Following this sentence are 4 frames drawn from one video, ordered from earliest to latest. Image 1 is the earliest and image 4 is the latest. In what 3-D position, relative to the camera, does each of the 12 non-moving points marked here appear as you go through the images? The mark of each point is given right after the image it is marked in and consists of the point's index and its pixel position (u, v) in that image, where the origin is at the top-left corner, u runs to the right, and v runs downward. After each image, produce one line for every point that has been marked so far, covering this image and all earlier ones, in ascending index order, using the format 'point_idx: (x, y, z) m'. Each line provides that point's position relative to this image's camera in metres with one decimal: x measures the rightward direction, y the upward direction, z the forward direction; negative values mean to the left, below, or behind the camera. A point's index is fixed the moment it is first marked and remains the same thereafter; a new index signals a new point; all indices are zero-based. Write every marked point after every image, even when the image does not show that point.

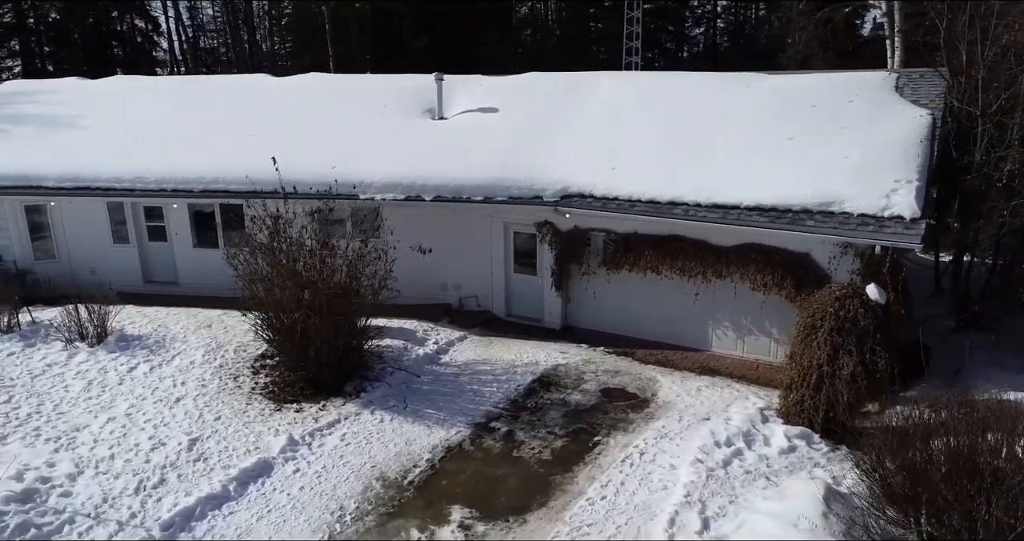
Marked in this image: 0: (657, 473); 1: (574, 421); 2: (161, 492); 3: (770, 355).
0: (+1.6, -2.2, +7.8) m
1: (+0.8, -1.9, +9.0) m
2: (-3.6, -2.3, +7.5) m
3: (+3.8, -1.2, +10.6) m
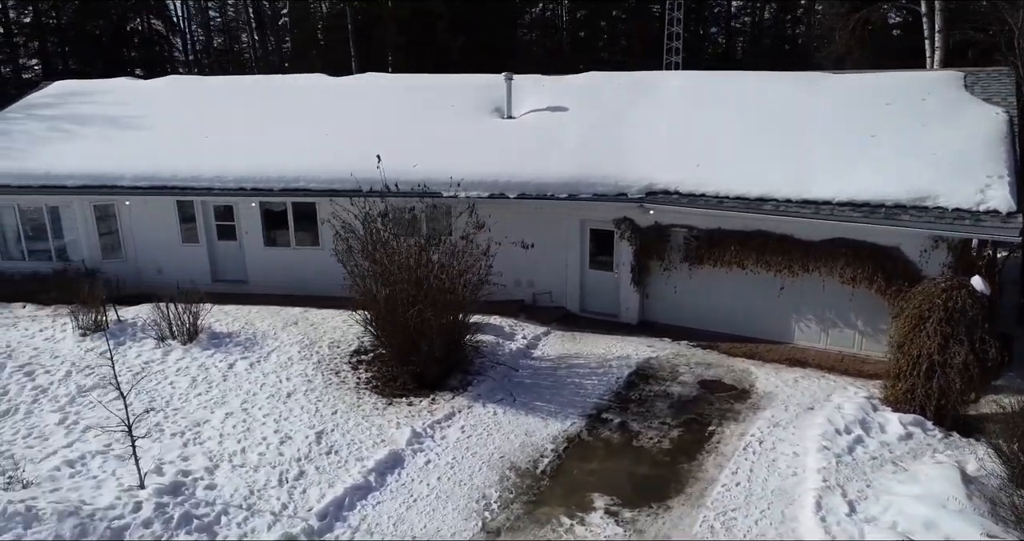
0: (+3.0, -2.1, +8.0) m
1: (+2.2, -1.8, +9.3) m
2: (-2.2, -2.3, +7.6) m
3: (+5.2, -1.2, +10.9) m
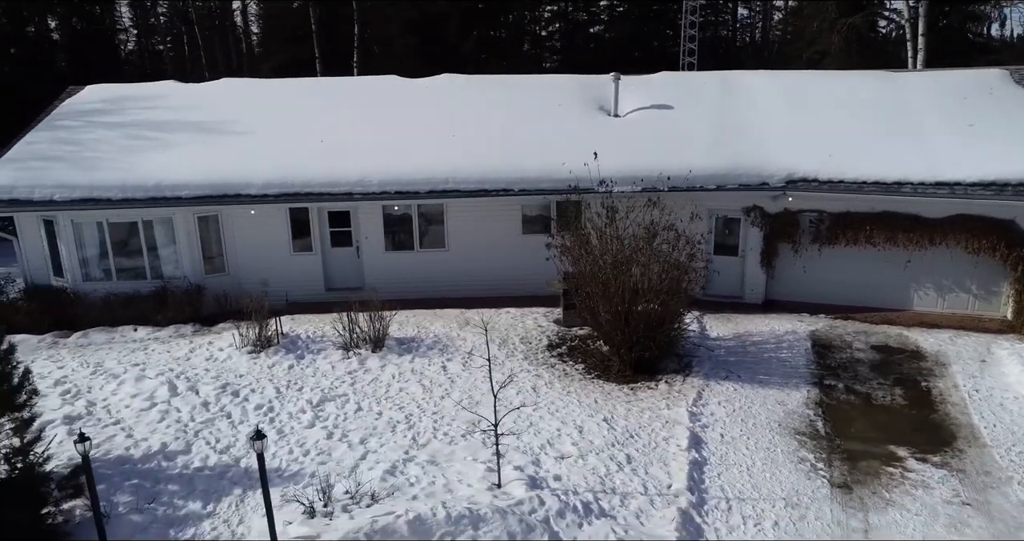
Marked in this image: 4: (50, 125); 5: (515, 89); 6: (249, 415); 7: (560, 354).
0: (+6.5, -1.7, +9.3) m
1: (+5.4, -1.5, +10.4) m
2: (+1.4, -2.2, +8.0) m
3: (+8.0, -0.7, +12.5) m
4: (-9.0, +2.8, +14.0) m
5: (+0.1, +3.9, +15.2) m
6: (-3.4, -1.8, +9.2) m
7: (+0.7, -1.3, +10.9) m
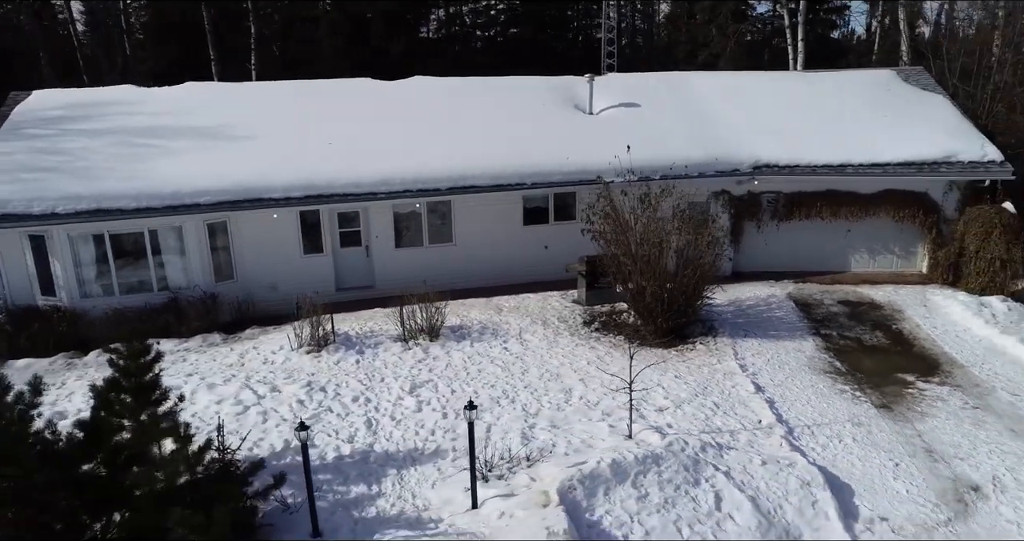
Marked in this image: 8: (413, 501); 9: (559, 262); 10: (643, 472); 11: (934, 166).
0: (+7.4, -1.0, +11.8) m
1: (+6.1, -0.9, +12.6) m
2: (+2.8, -1.8, +9.4) m
3: (+8.1, +0.1, +15.2) m
4: (-9.0, +2.5, +13.0) m
5: (-0.5, +4.1, +16.1) m
6: (-2.1, -1.8, +9.5) m
7: (+1.4, -1.0, +12.1) m
8: (-1.1, -2.5, +7.6) m
9: (+1.0, +0.2, +14.9) m
10: (+1.3, -2.1, +7.3) m
11: (+8.3, +2.0, +14.1) m
